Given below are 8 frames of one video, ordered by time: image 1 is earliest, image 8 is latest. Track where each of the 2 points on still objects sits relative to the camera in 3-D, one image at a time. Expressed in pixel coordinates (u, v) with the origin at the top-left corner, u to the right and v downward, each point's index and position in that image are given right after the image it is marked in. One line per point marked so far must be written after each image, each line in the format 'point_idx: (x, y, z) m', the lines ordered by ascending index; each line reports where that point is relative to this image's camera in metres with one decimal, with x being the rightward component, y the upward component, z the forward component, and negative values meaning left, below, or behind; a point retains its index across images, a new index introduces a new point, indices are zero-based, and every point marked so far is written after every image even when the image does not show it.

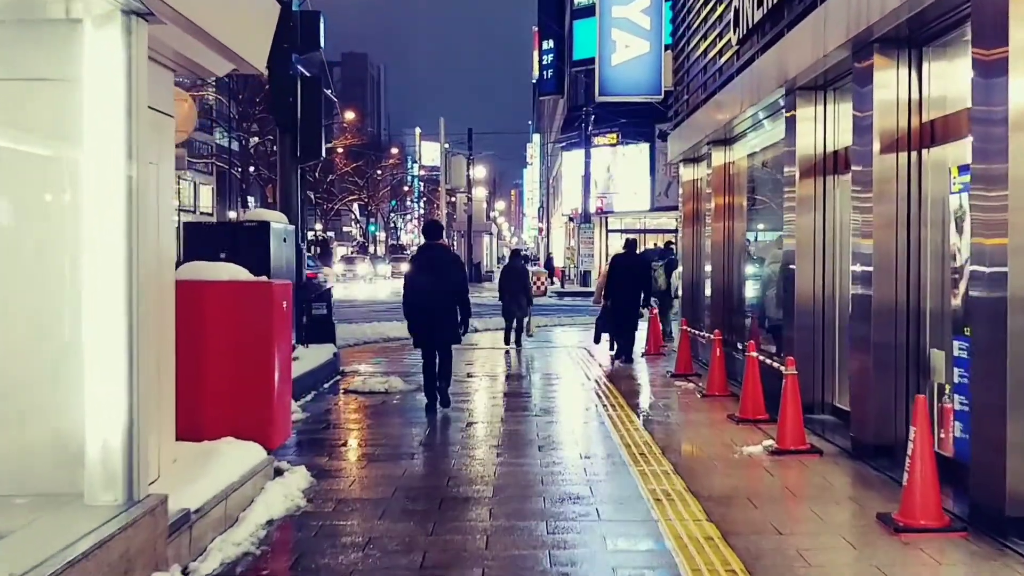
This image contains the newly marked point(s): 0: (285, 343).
0: (-1.9, -0.4, +7.9) m
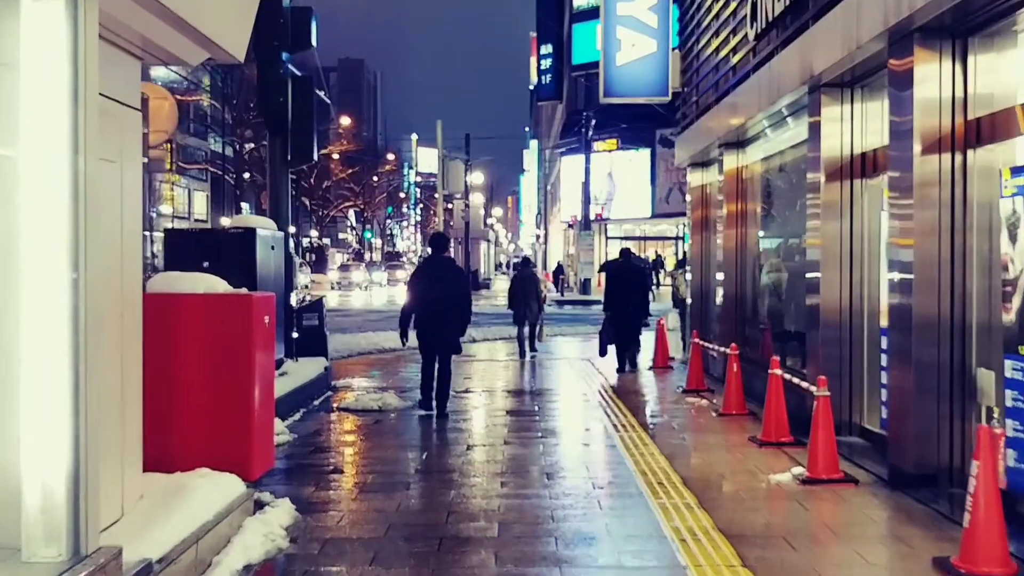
0: (-1.8, -0.5, +7.2) m
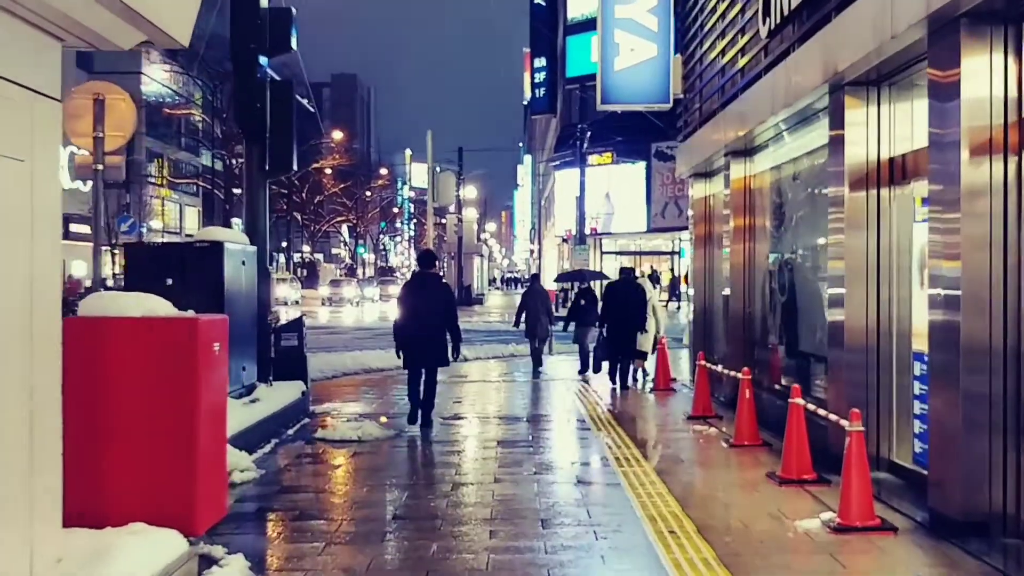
0: (-1.9, -0.7, +6.2) m
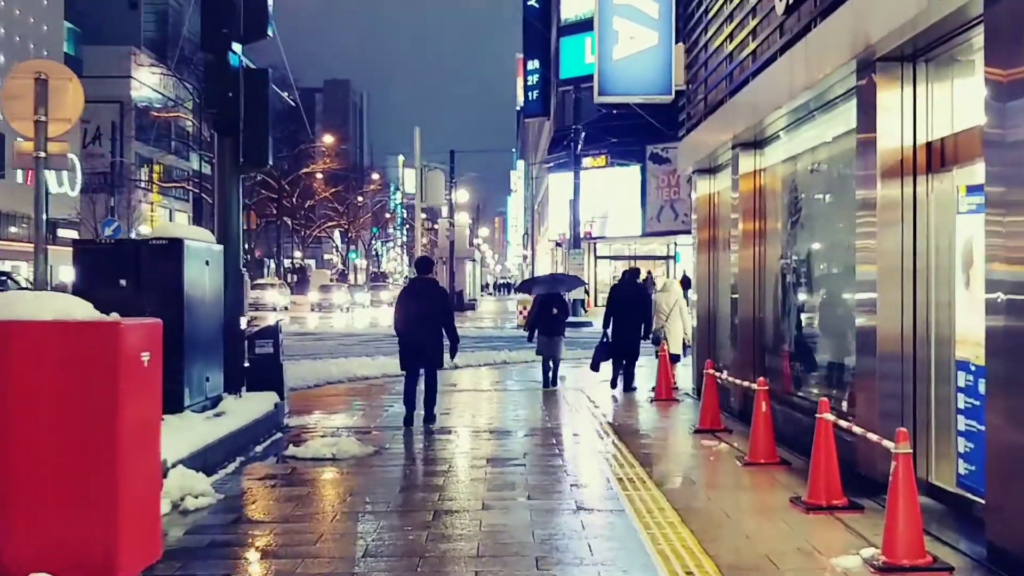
0: (-1.9, -0.7, +5.2) m
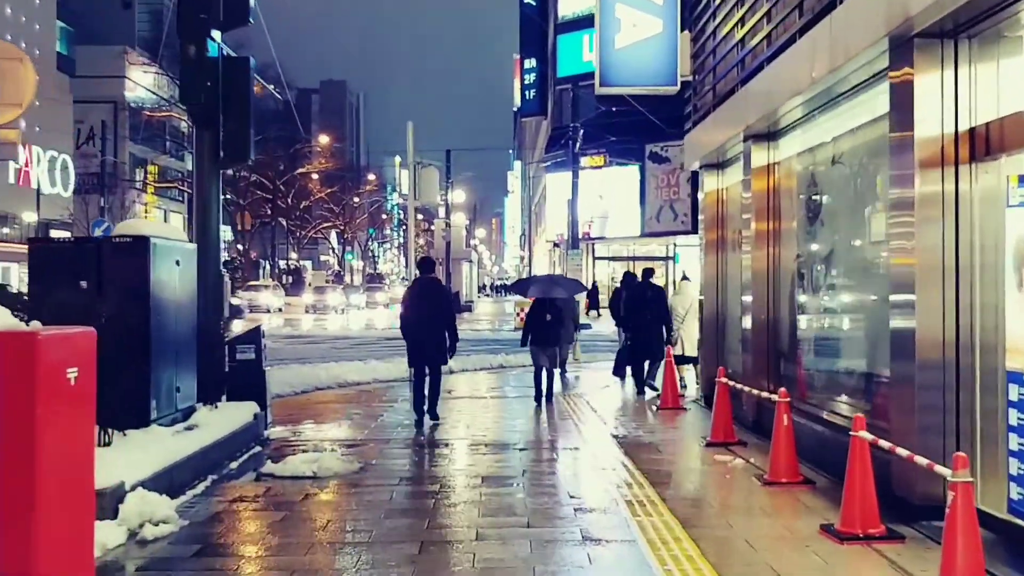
0: (-2.0, -0.7, +4.4) m
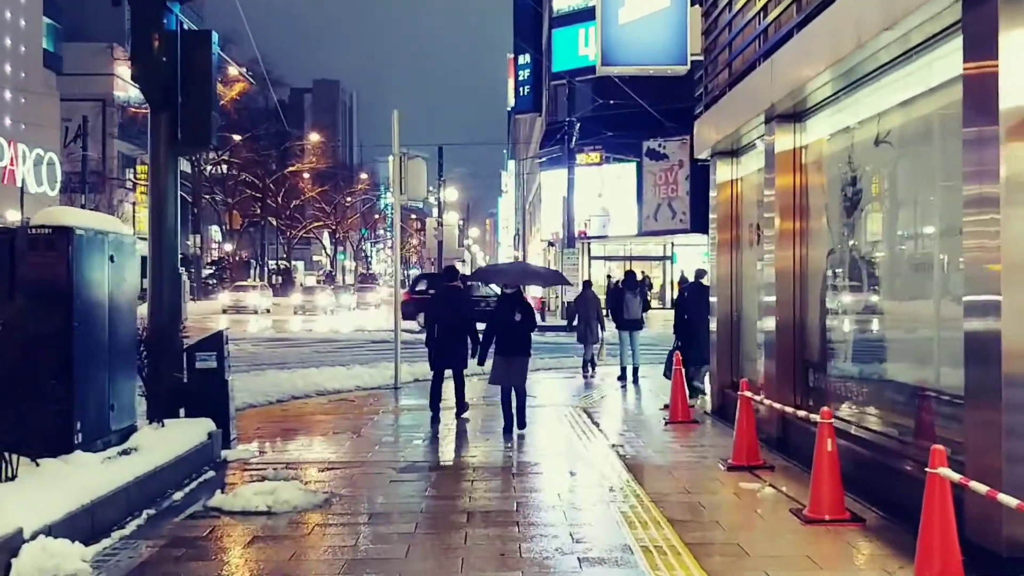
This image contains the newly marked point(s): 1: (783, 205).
0: (-2.0, -0.7, +3.0) m
1: (+2.9, +0.9, +10.2) m
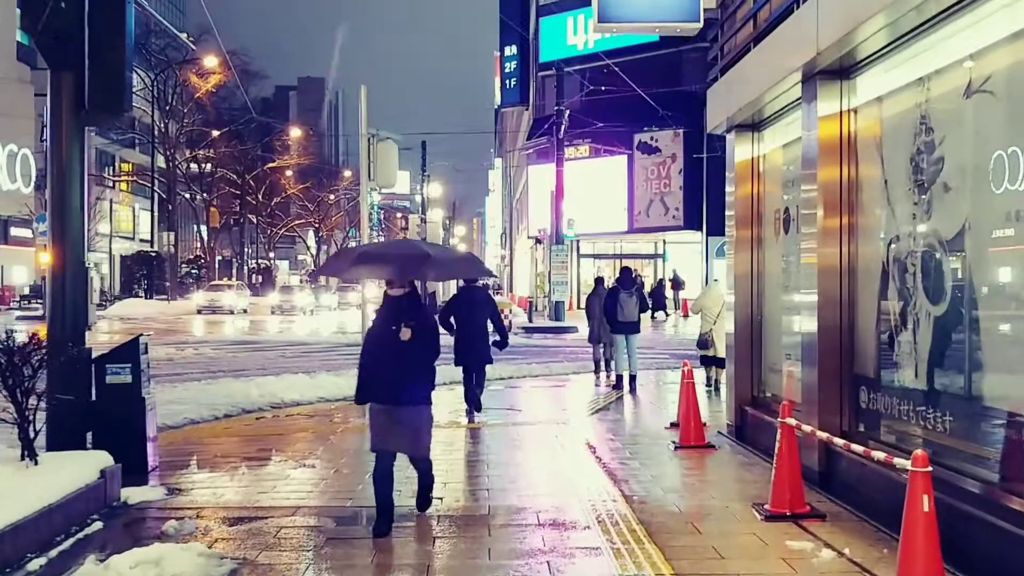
0: (-2.1, -0.7, +1.0) m
1: (+2.7, +1.0, +8.2) m
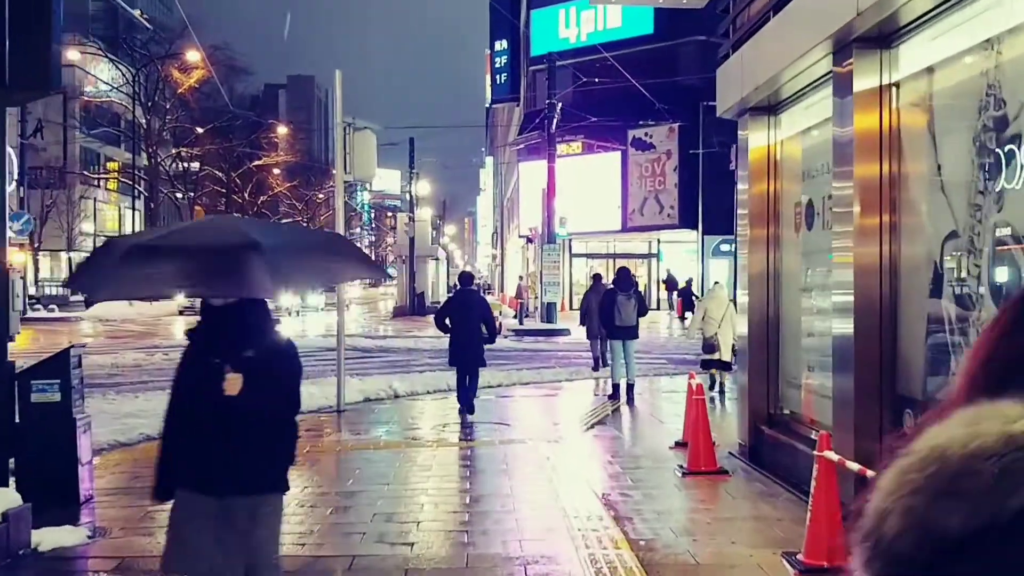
0: (-2.1, -0.7, -0.2) m
1: (+2.5, +0.9, +7.0) m
